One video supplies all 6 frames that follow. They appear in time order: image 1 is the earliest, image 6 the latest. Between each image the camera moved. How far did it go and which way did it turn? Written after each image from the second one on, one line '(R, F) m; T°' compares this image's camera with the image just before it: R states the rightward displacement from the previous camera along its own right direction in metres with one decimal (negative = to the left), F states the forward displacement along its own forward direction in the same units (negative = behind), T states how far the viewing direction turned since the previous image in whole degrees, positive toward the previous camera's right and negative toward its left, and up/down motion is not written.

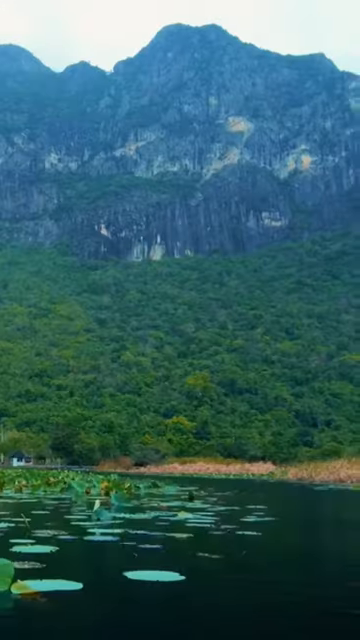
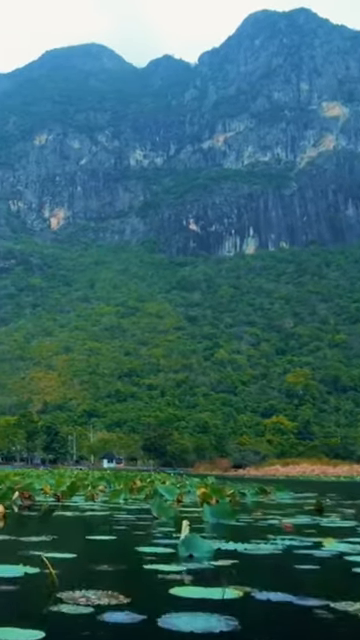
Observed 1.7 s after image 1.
(-1.3, +5.3) m; -5°
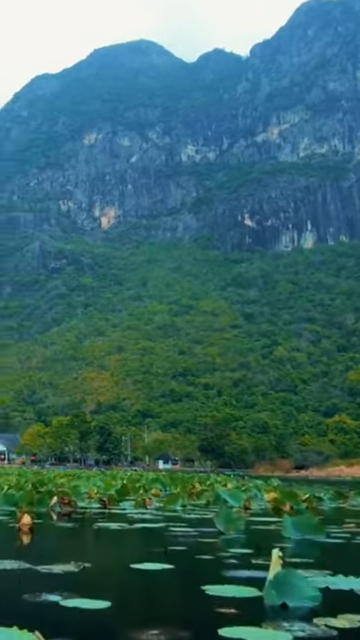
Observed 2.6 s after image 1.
(-0.6, +3.0) m; -3°
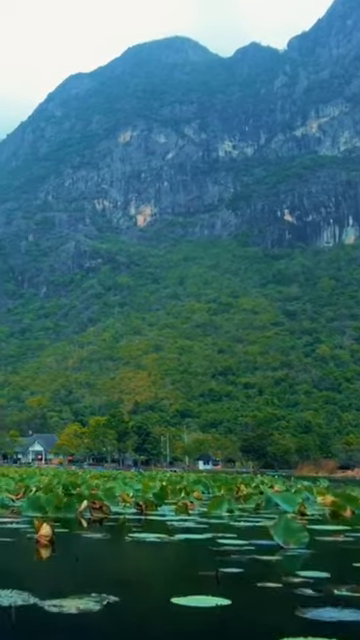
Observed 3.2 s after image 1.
(-0.4, +2.0) m; -2°
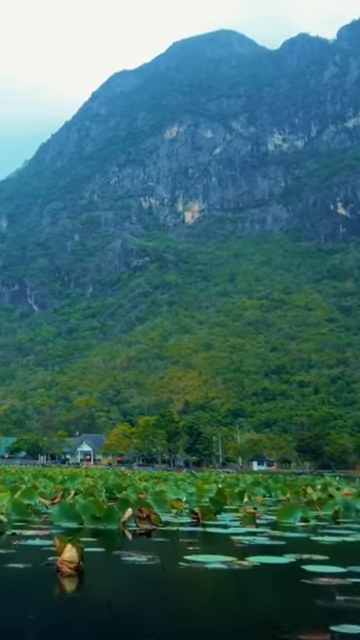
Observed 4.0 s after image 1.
(-0.4, +2.5) m; -3°
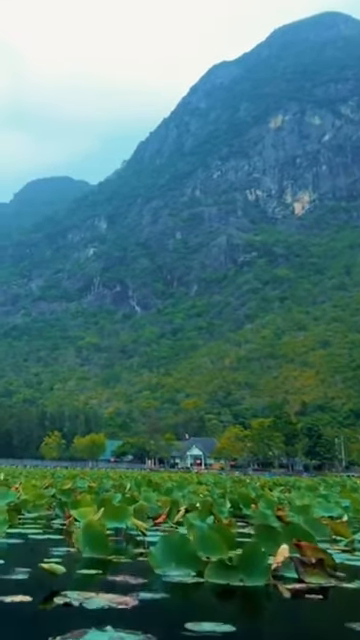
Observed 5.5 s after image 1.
(-0.8, +5.3) m; -6°
